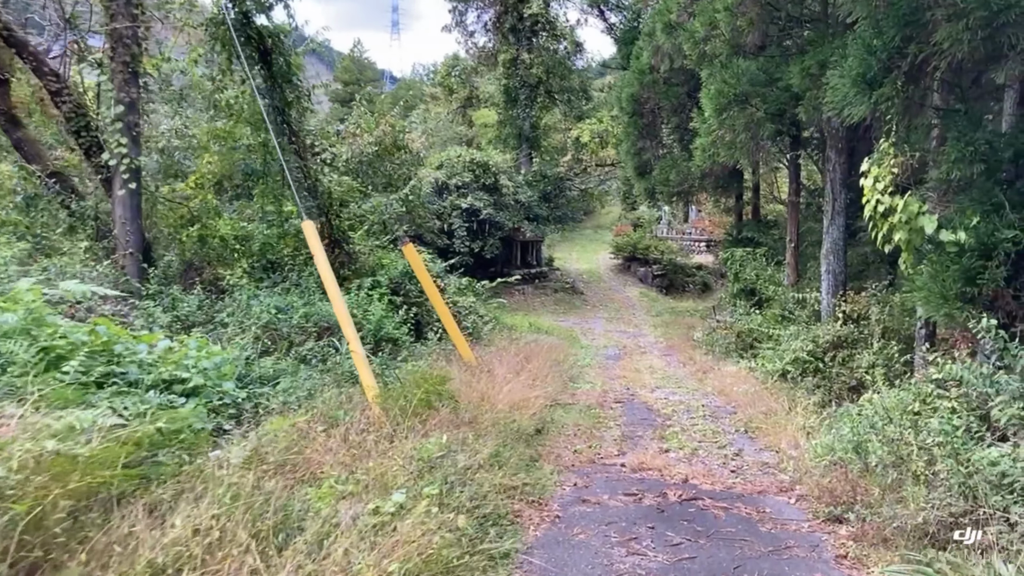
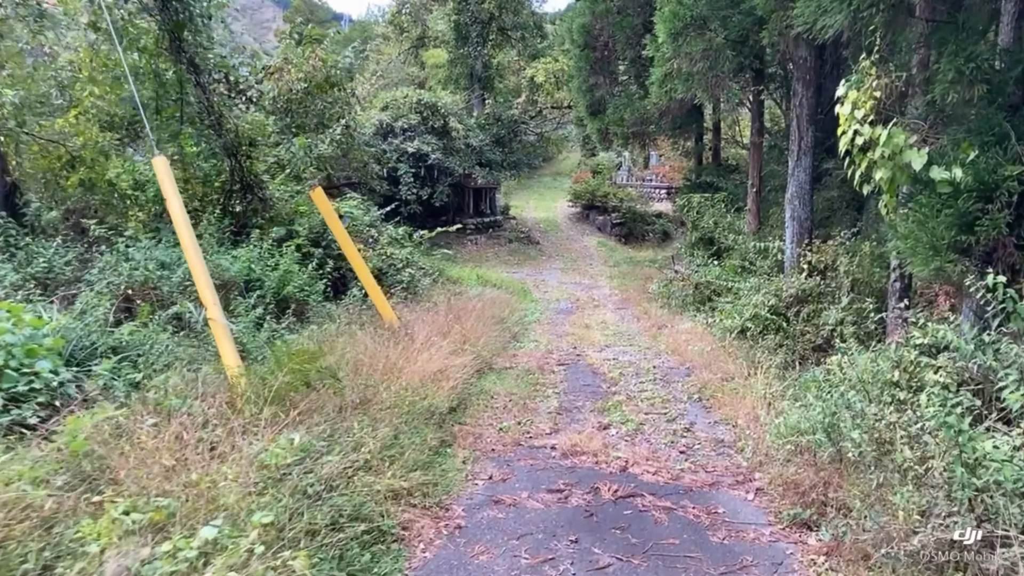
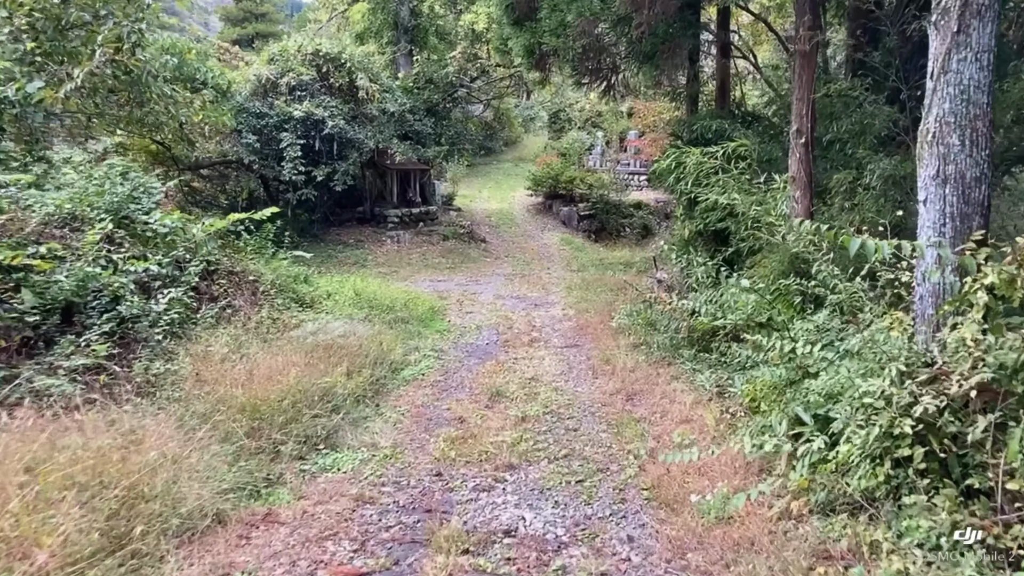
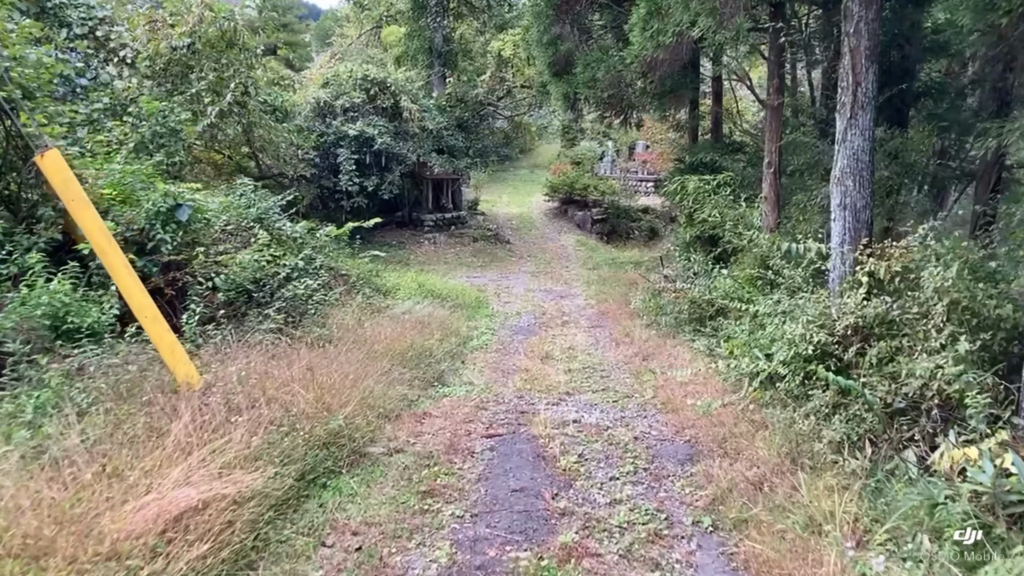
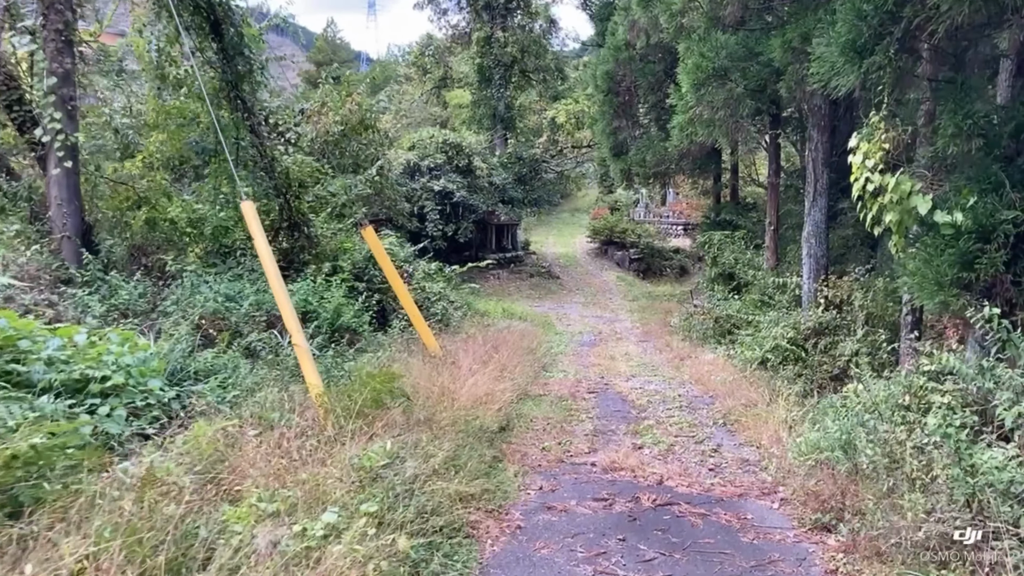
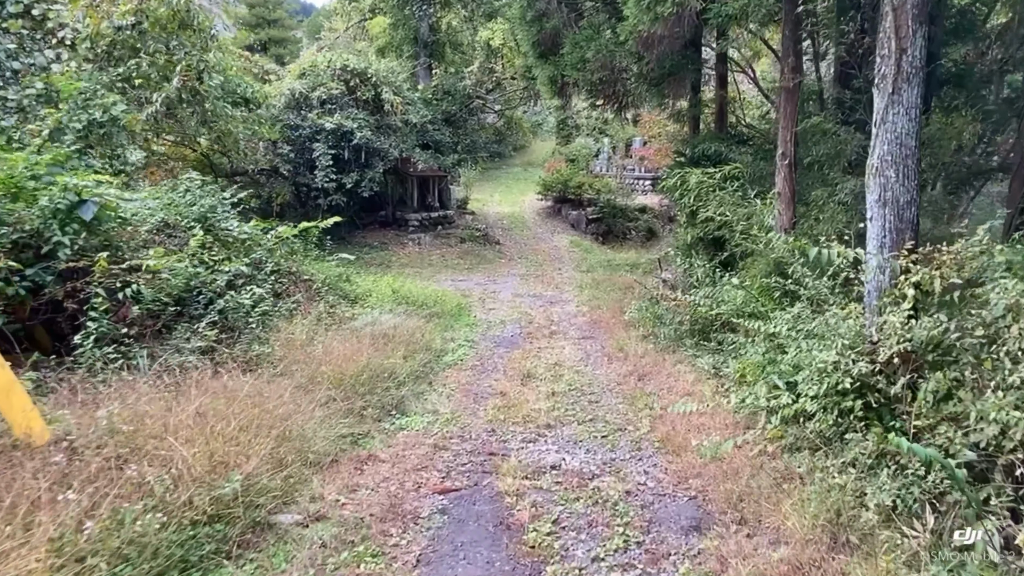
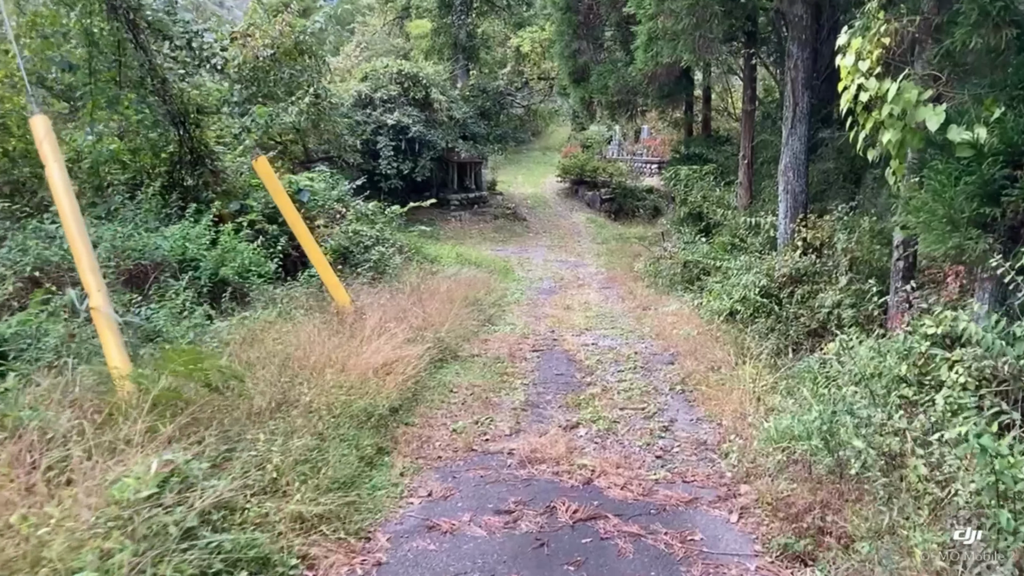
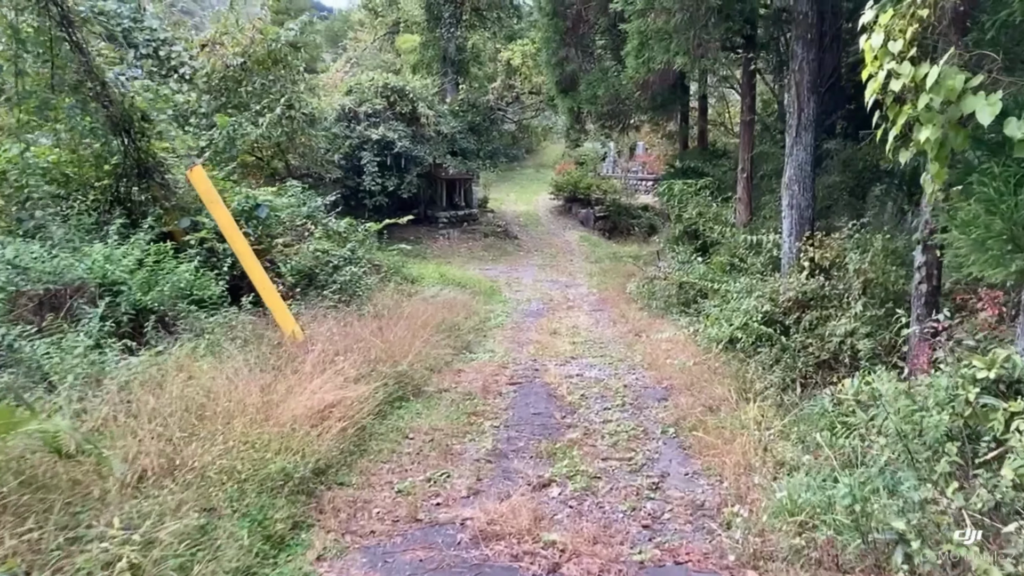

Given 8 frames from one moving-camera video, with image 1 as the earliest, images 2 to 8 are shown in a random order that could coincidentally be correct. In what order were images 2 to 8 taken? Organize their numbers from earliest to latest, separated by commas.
5, 2, 7, 8, 4, 6, 3
